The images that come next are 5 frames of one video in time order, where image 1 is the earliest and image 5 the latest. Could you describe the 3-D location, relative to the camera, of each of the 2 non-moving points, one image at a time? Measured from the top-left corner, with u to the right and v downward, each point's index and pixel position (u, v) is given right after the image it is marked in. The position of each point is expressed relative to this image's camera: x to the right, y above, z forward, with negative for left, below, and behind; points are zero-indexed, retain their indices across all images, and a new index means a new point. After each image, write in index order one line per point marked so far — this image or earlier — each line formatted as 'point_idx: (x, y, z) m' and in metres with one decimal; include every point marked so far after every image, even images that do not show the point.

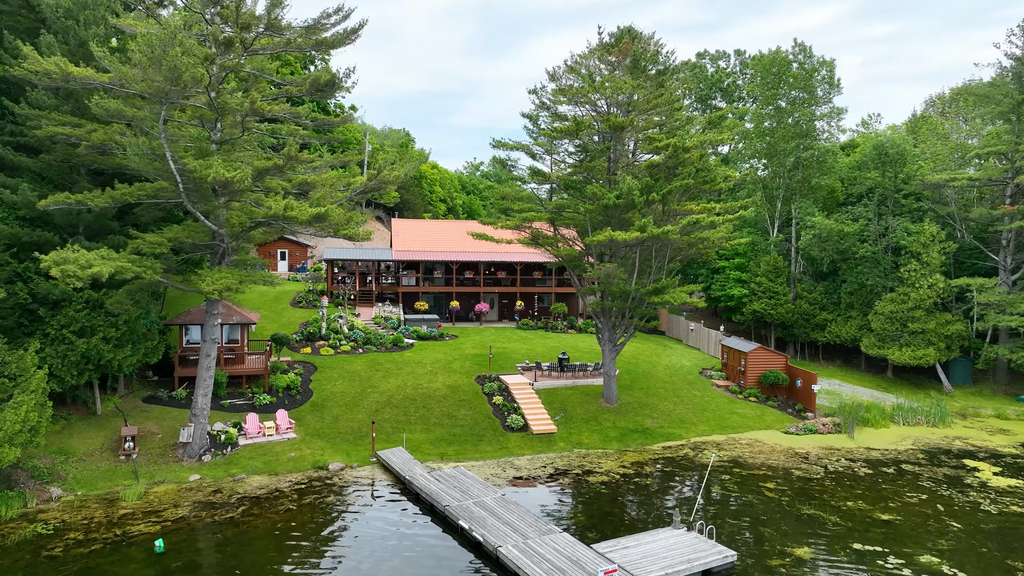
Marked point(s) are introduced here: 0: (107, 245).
0: (-12.4, +1.3, +16.6) m
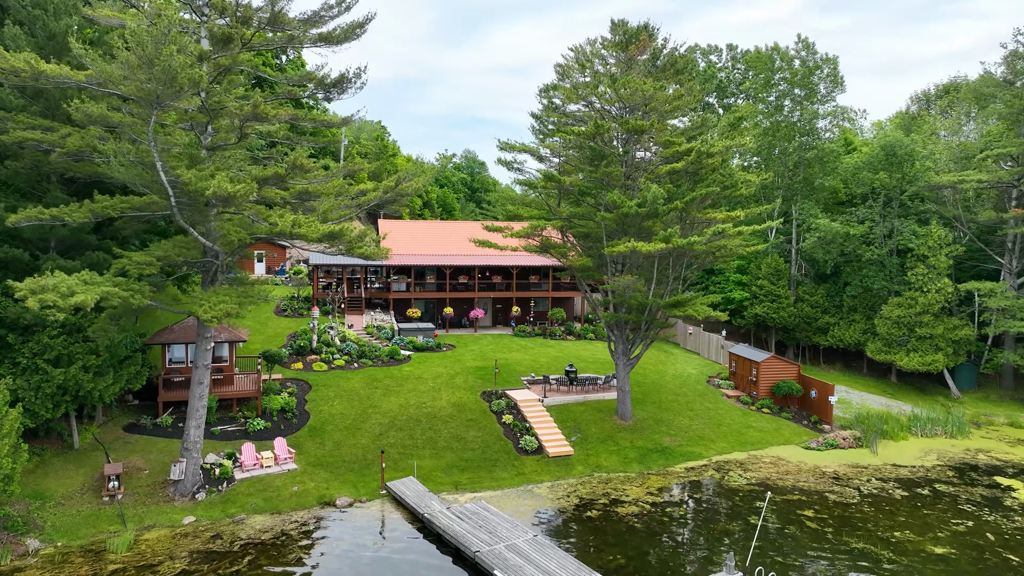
0: (-11.7, +0.7, +14.9) m
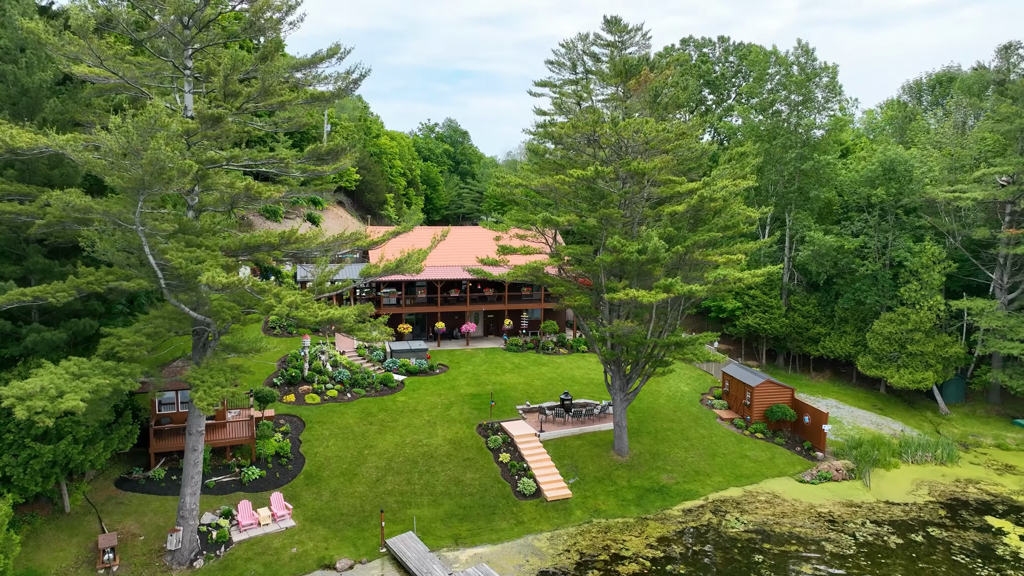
0: (-11.7, -1.2, +14.3) m
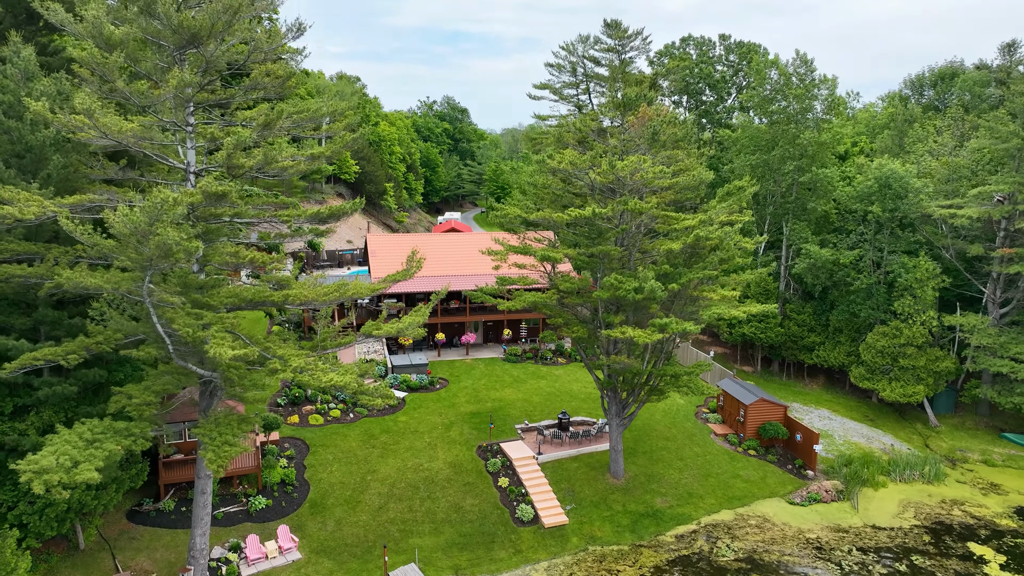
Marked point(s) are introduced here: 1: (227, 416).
0: (-11.7, -2.7, +14.7) m
1: (-7.6, -3.4, +14.7) m
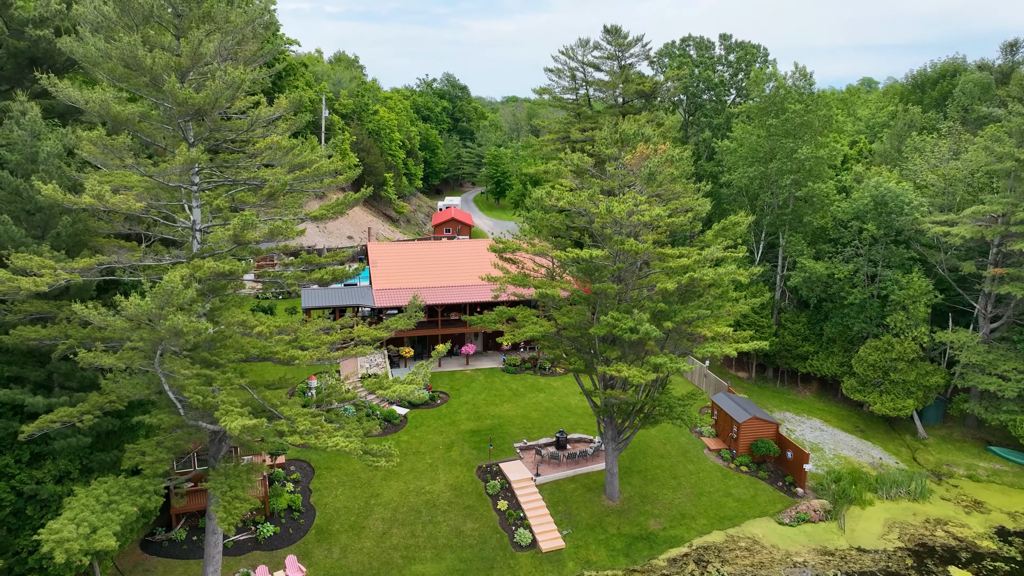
0: (-11.8, -4.2, +15.3) m
1: (-7.7, -5.0, +15.3) m
